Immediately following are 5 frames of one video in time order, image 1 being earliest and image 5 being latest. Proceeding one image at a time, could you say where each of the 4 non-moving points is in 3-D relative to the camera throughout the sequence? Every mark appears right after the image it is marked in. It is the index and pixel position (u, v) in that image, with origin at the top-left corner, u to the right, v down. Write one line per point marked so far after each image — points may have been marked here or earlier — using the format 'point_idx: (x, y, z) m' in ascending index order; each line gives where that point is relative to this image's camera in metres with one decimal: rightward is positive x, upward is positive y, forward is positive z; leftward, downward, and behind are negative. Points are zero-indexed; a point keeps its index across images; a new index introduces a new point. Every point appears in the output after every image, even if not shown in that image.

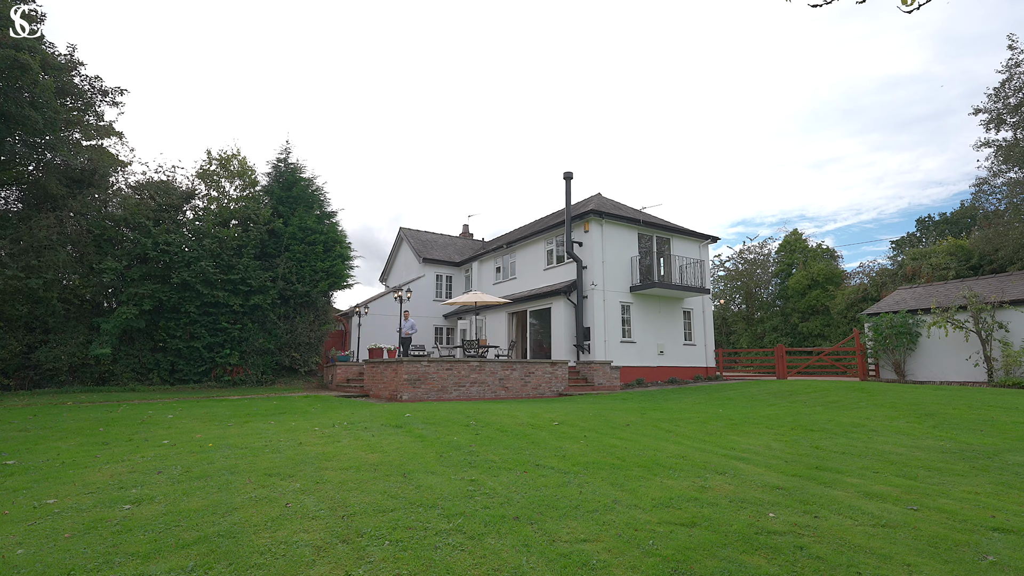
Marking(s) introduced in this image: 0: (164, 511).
0: (-3.1, -2.0, +4.5) m
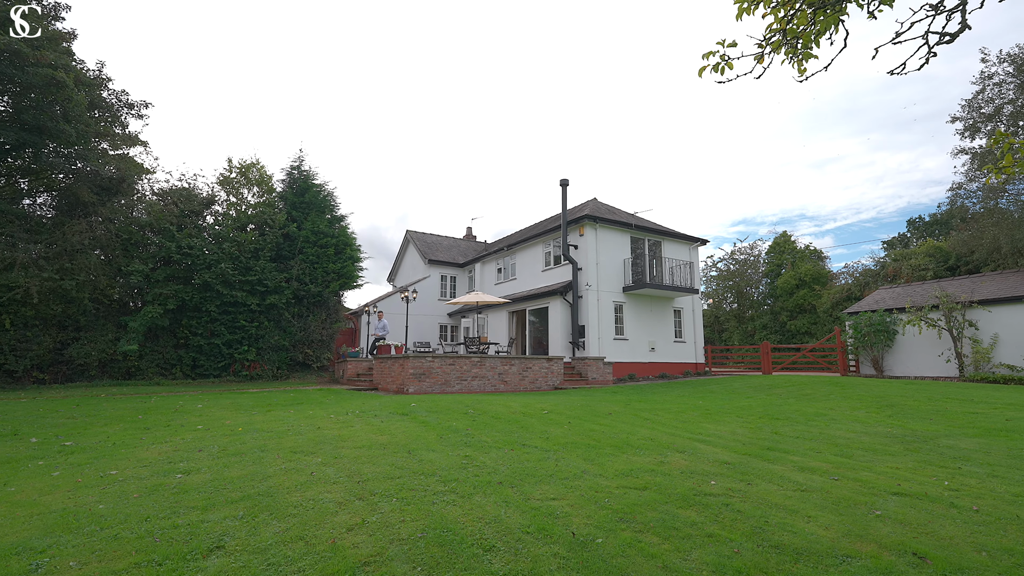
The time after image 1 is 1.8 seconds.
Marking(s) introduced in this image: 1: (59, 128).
0: (-3.3, -2.0, +5.4) m
1: (-13.7, +4.8, +15.1) m
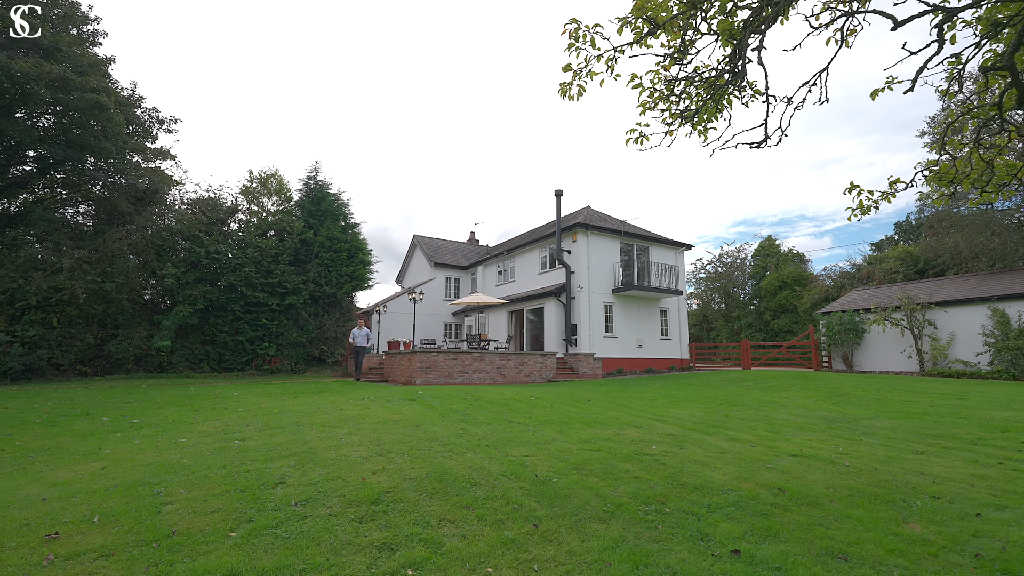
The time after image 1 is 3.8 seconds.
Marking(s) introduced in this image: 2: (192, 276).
0: (-3.5, -2.1, +6.9) m
1: (-13.7, +4.8, +16.8) m
2: (-12.5, +0.5, +19.6) m
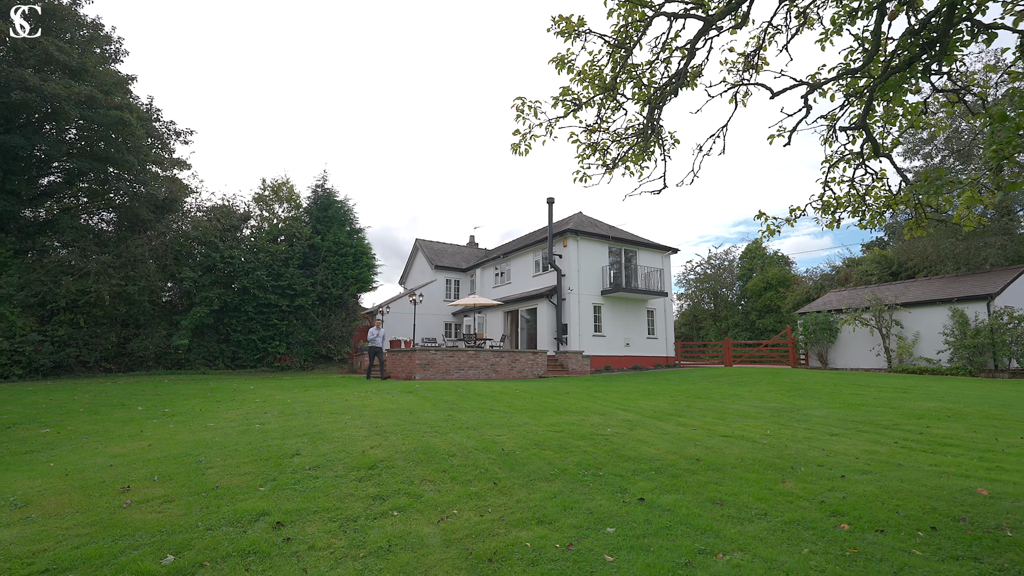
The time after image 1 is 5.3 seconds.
0: (-3.8, -2.2, +8.2) m
1: (-14.0, +4.7, +18.1) m
2: (-12.7, +0.4, +20.9) m
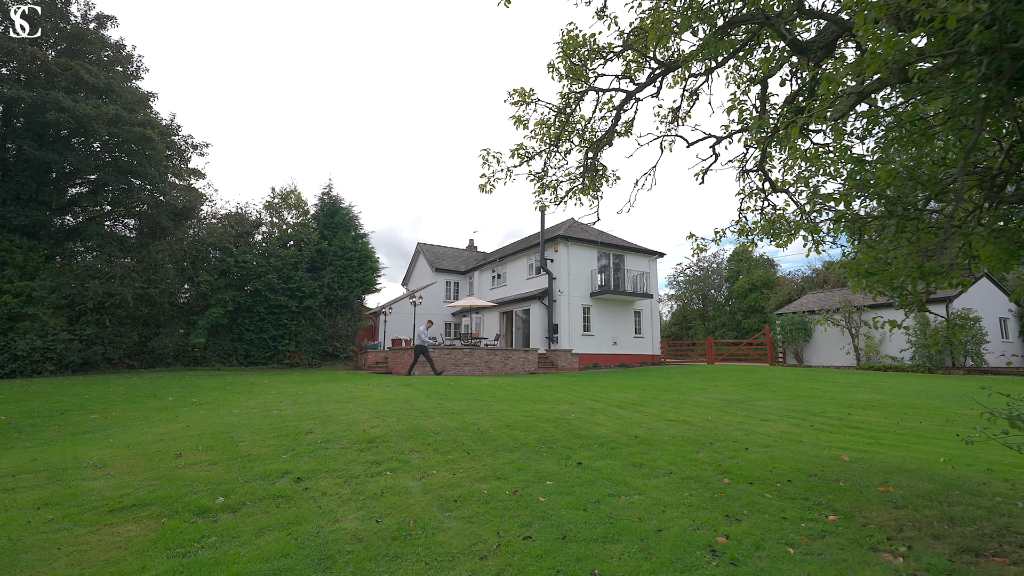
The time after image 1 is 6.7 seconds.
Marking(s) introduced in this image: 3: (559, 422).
0: (-4.2, -2.4, +9.6) m
1: (-14.2, +4.6, +19.6) m
2: (-13.0, +0.3, +22.4) m
3: (+0.8, -2.2, +8.2) m
